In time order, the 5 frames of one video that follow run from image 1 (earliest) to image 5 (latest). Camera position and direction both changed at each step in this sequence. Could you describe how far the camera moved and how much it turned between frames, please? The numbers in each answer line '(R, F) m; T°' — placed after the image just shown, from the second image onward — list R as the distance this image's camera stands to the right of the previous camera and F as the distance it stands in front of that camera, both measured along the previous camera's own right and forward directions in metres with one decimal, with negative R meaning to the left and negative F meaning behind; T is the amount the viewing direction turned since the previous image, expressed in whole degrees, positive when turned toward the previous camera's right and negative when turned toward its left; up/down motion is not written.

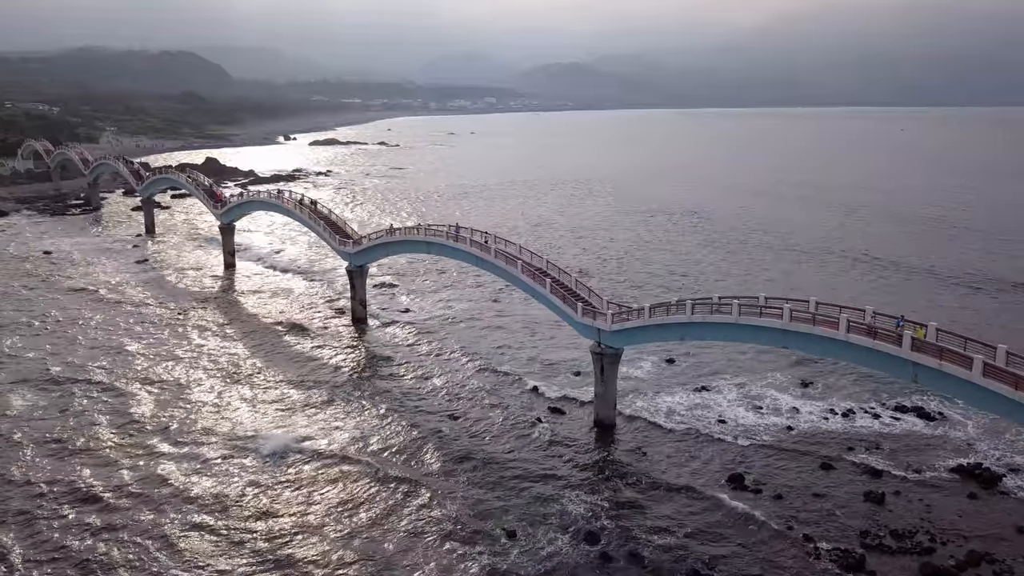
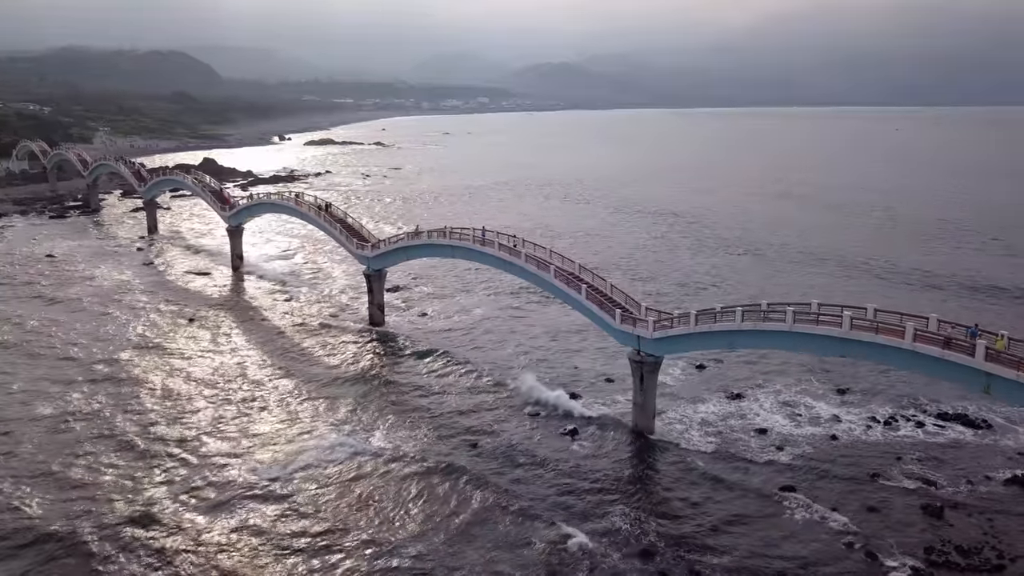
(-1.3, +0.7) m; +1°
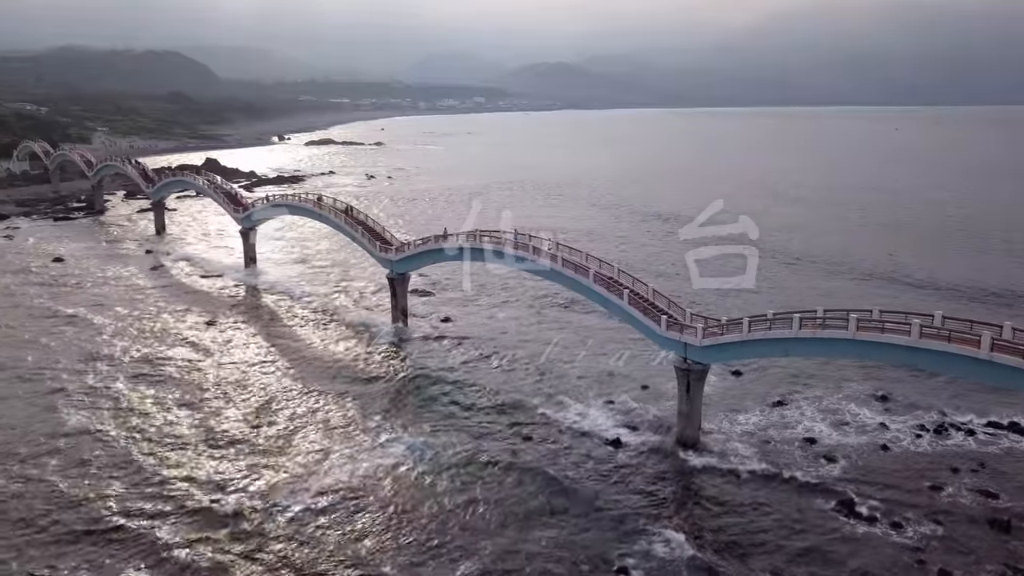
(-1.3, +0.7) m; 0°
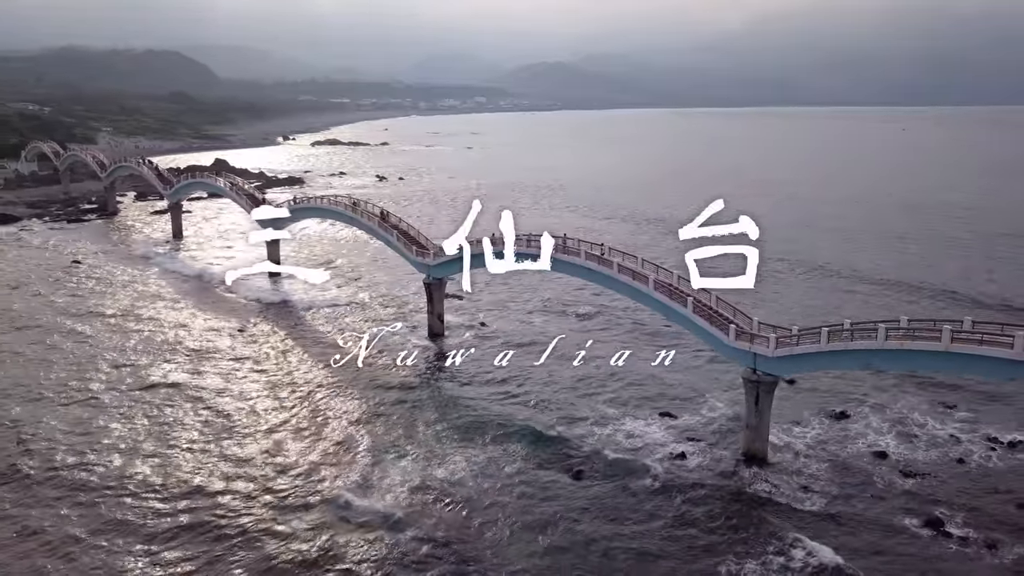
(-1.7, +0.8) m; 0°
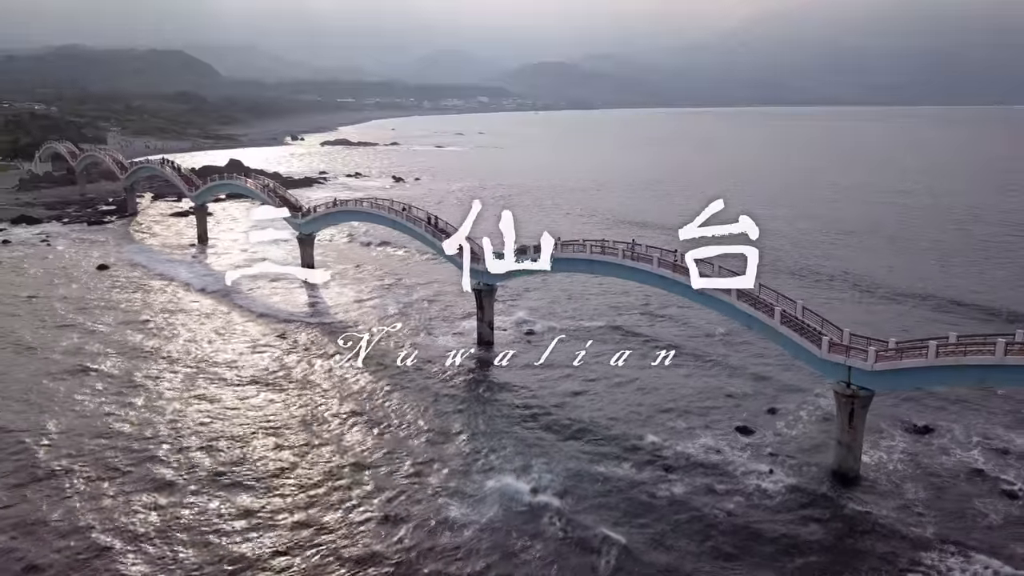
(-2.1, +0.9) m; 0°
